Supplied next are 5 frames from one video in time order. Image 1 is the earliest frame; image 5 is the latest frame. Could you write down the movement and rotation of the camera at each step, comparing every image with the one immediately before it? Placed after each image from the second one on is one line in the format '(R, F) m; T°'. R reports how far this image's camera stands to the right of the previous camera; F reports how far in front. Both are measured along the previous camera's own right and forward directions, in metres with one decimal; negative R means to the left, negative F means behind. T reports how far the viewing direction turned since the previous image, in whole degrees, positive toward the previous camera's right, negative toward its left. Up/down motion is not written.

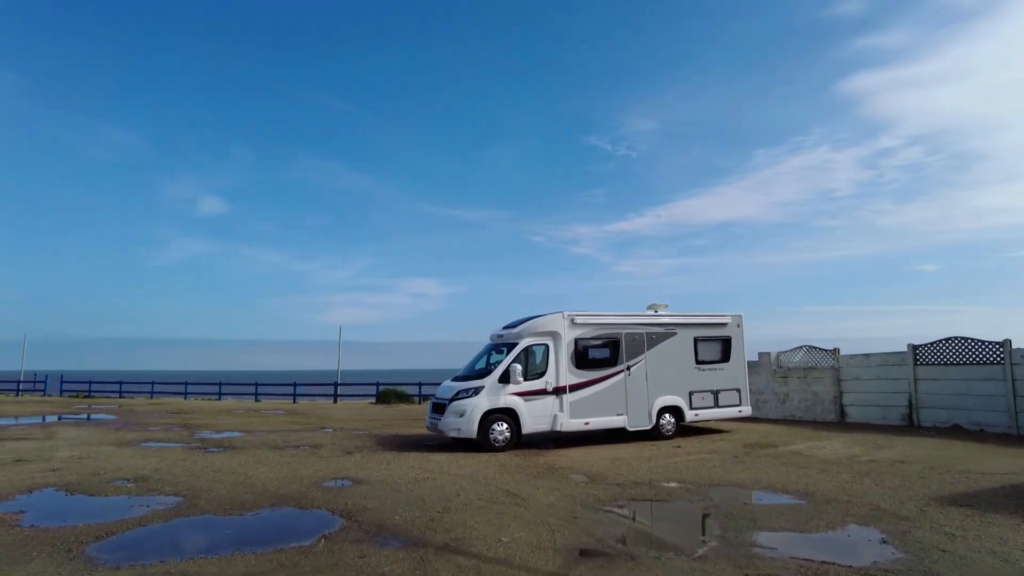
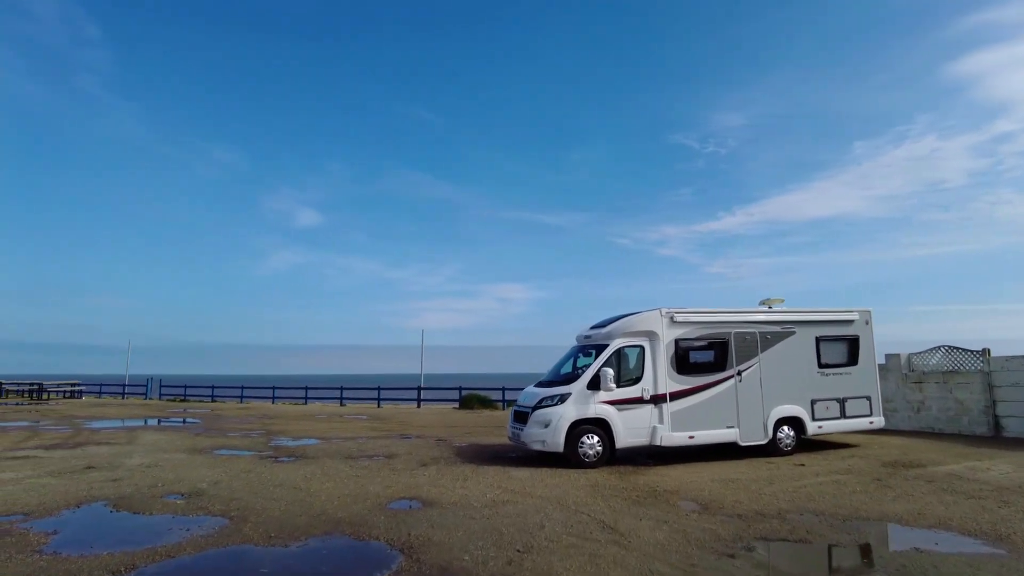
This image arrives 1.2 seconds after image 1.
(-0.1, +1.3) m; -7°
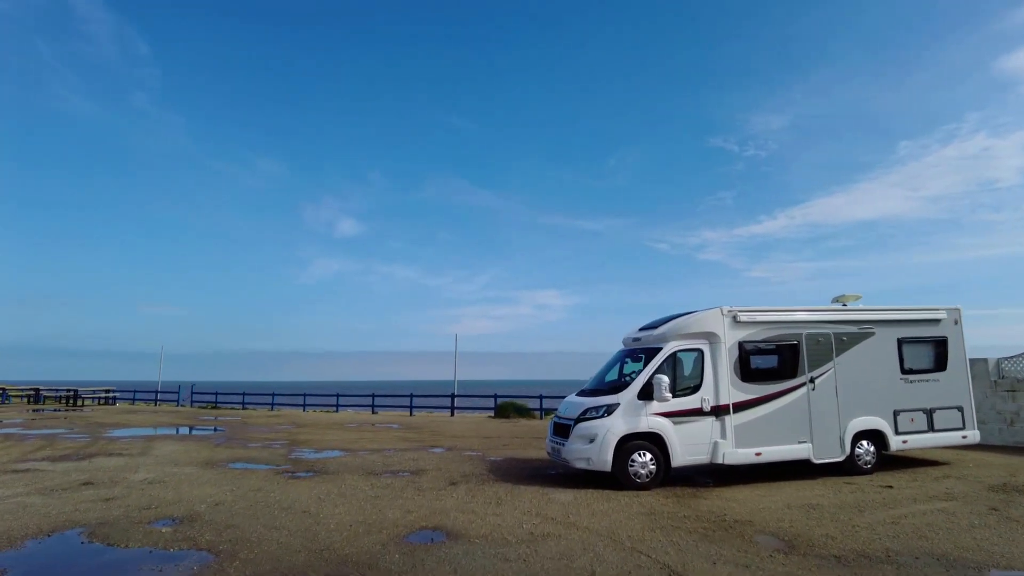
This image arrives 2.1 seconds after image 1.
(0.0, +1.2) m; -3°
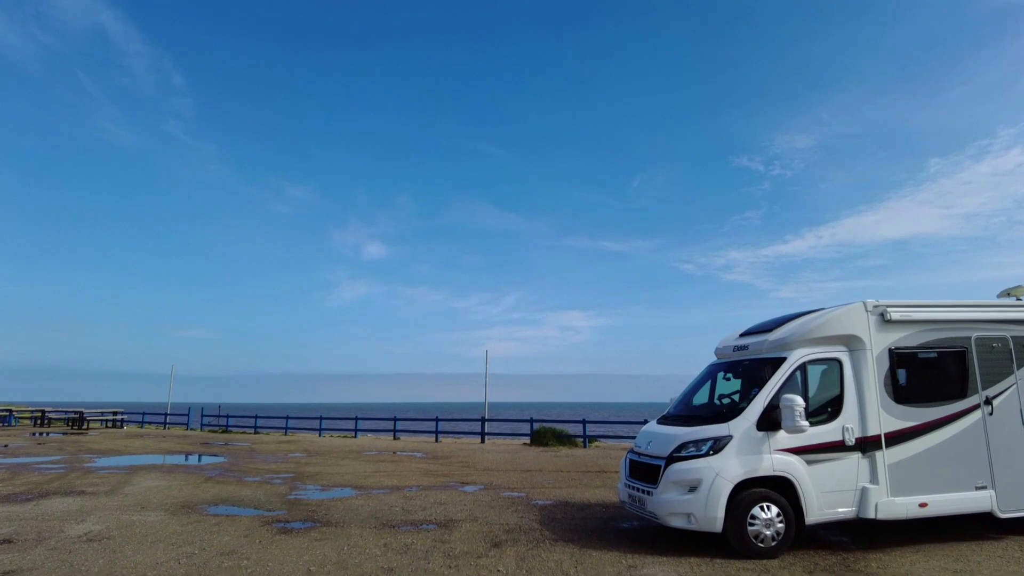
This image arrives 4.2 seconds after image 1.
(-0.4, +2.6) m; -2°
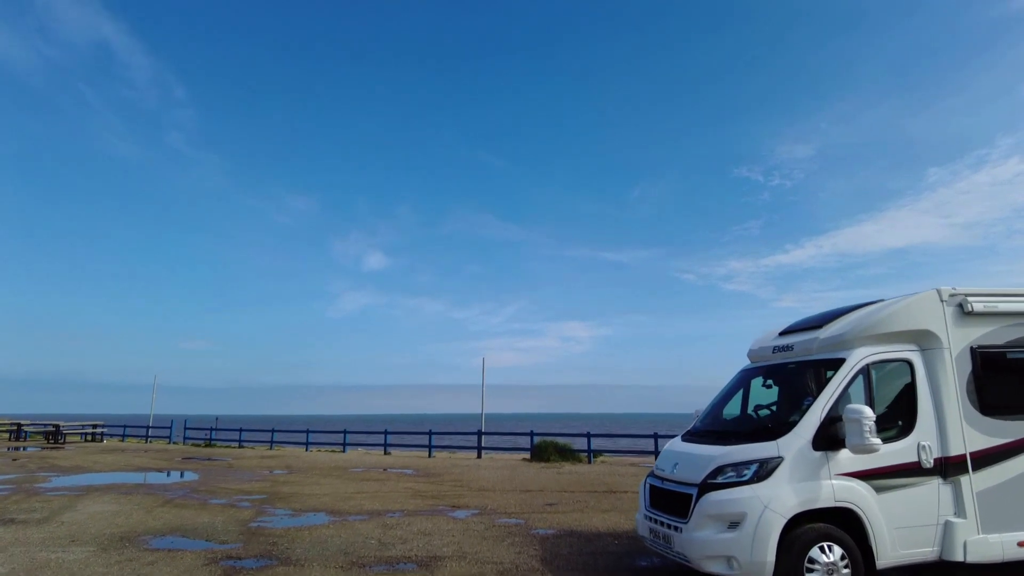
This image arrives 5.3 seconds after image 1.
(+0.1, +1.4) m; 0°
